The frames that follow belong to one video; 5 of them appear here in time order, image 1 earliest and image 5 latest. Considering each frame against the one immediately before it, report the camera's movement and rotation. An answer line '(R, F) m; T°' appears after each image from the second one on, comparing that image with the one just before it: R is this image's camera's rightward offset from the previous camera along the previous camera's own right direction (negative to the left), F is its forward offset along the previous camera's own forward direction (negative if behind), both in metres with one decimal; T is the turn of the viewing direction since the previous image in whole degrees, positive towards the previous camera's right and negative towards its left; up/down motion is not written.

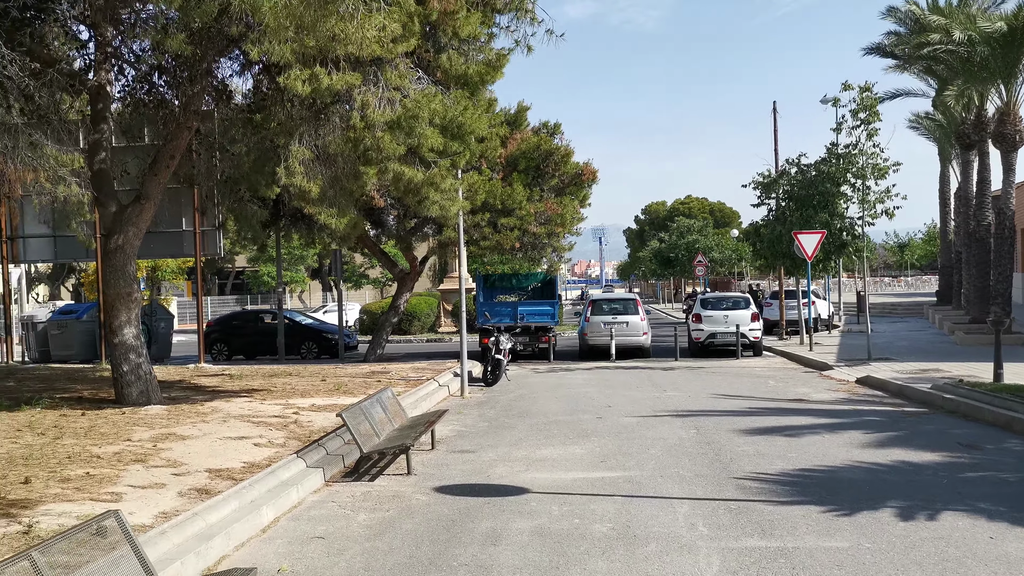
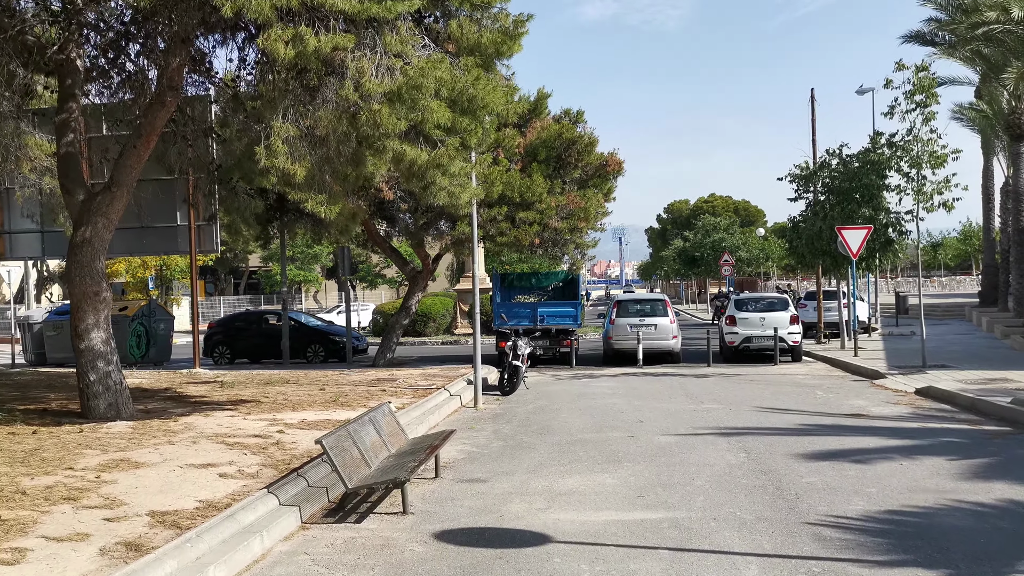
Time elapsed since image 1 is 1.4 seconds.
(0.0, +1.6) m; -1°
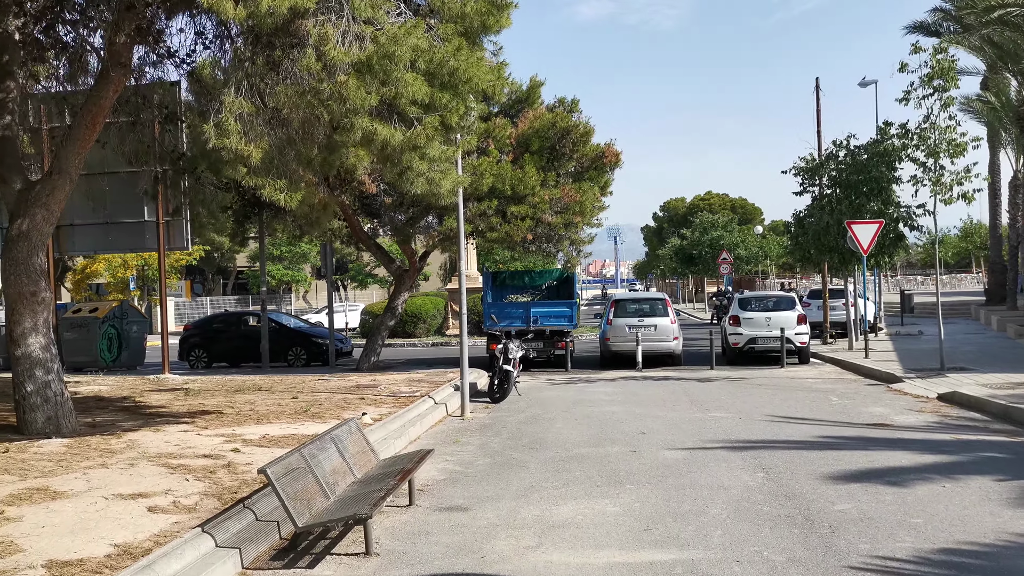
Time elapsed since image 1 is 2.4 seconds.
(+0.1, +1.2) m; 0°
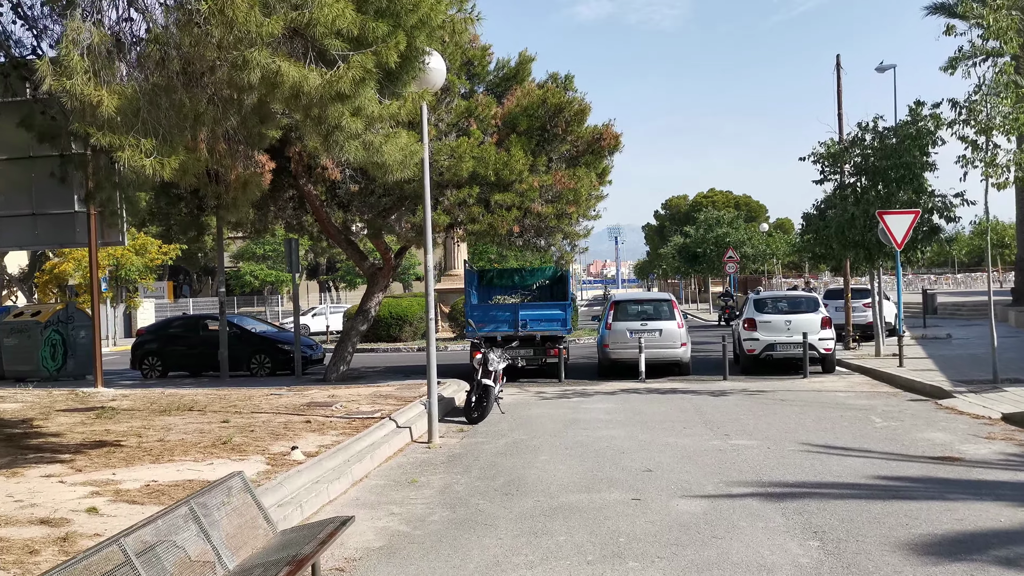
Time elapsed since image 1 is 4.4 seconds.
(+0.3, +2.4) m; 0°
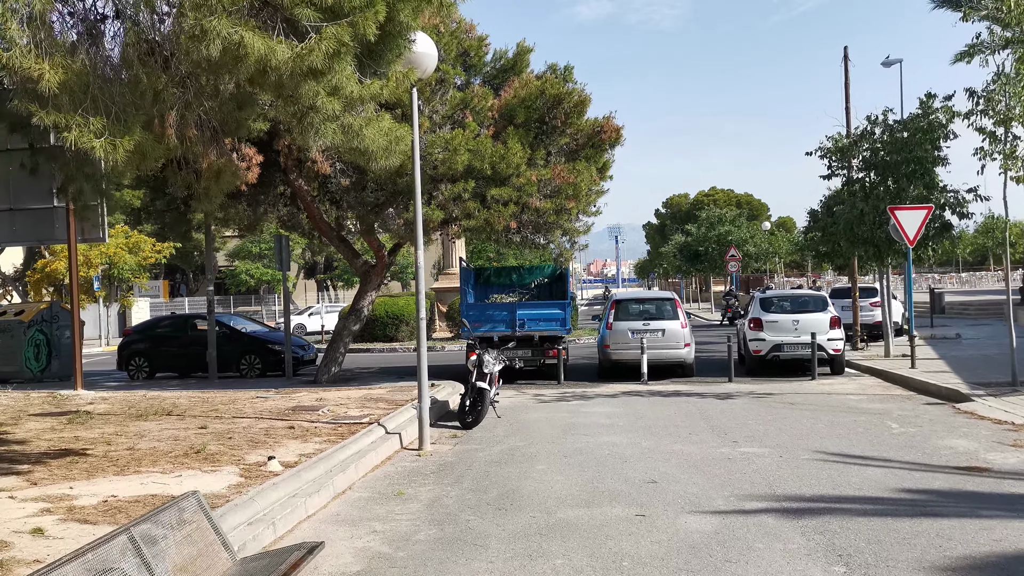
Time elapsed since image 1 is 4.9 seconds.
(+0.1, +0.6) m; 0°
